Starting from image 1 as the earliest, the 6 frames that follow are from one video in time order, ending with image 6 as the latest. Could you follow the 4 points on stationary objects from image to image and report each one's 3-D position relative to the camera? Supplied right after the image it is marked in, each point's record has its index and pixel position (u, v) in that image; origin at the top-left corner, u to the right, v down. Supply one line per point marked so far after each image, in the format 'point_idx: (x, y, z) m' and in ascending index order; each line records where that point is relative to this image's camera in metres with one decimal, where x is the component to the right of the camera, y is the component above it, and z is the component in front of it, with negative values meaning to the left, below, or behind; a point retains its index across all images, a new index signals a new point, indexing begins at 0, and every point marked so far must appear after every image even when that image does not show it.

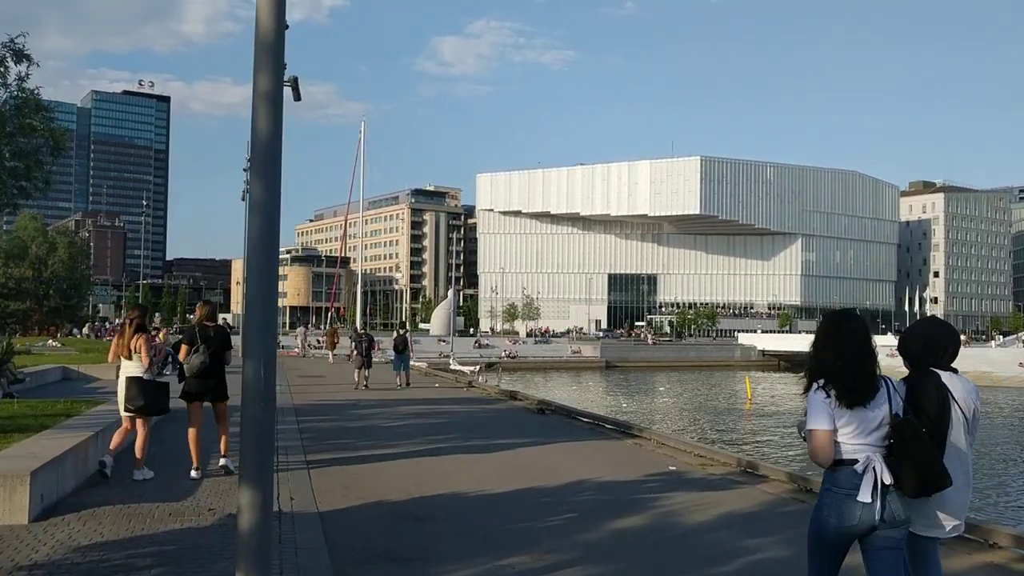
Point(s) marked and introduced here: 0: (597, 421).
0: (+1.4, -2.2, +15.2) m
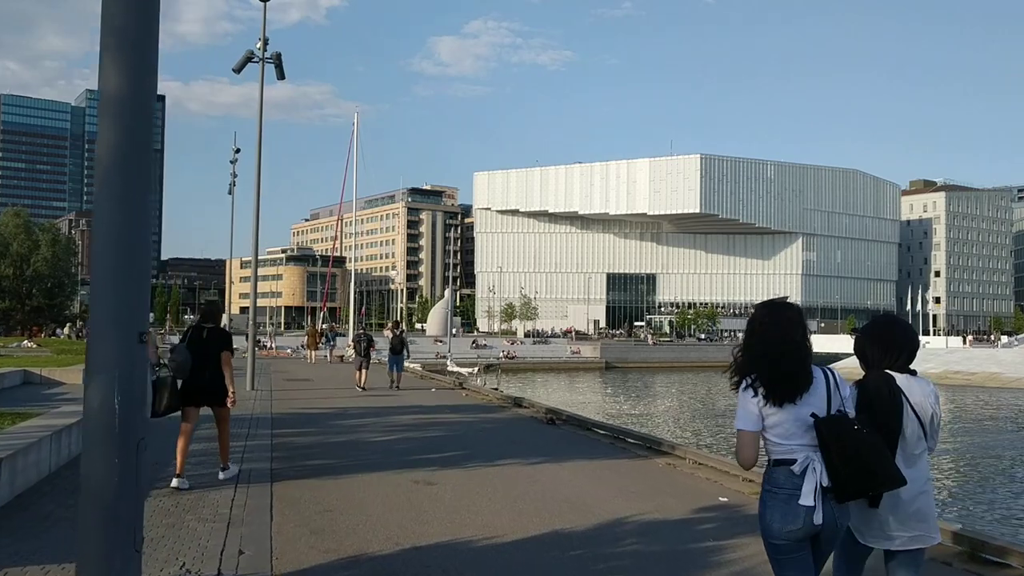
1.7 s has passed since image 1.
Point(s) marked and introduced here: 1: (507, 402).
0: (+1.5, -2.1, +13.2) m
1: (-0.1, -2.3, +18.6) m
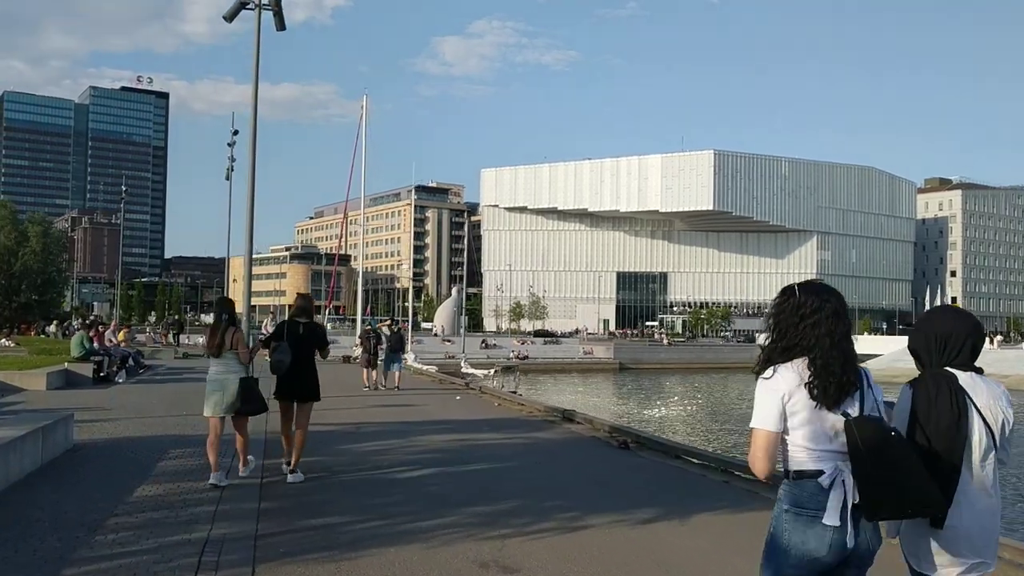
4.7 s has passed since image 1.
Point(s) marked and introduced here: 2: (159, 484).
0: (+2.3, -1.9, +10.0) m
1: (+0.7, -2.1, +15.3) m
2: (-3.1, -1.7, +8.1) m
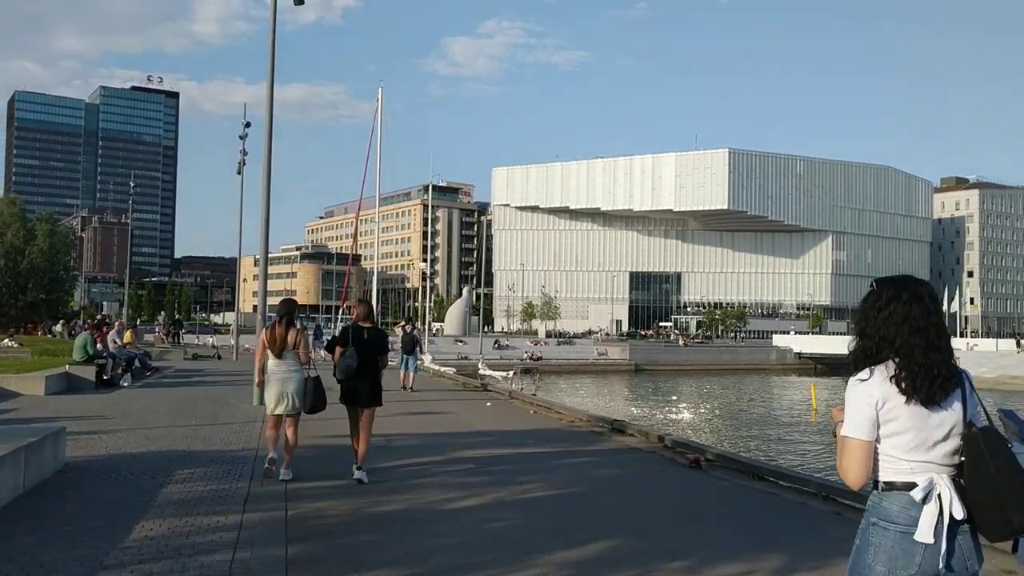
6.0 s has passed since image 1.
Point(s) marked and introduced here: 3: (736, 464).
0: (+2.9, -1.9, +8.5) m
1: (+1.3, -2.1, +13.9) m
2: (-2.5, -1.7, +6.7) m
3: (+2.5, -1.9, +10.2) m
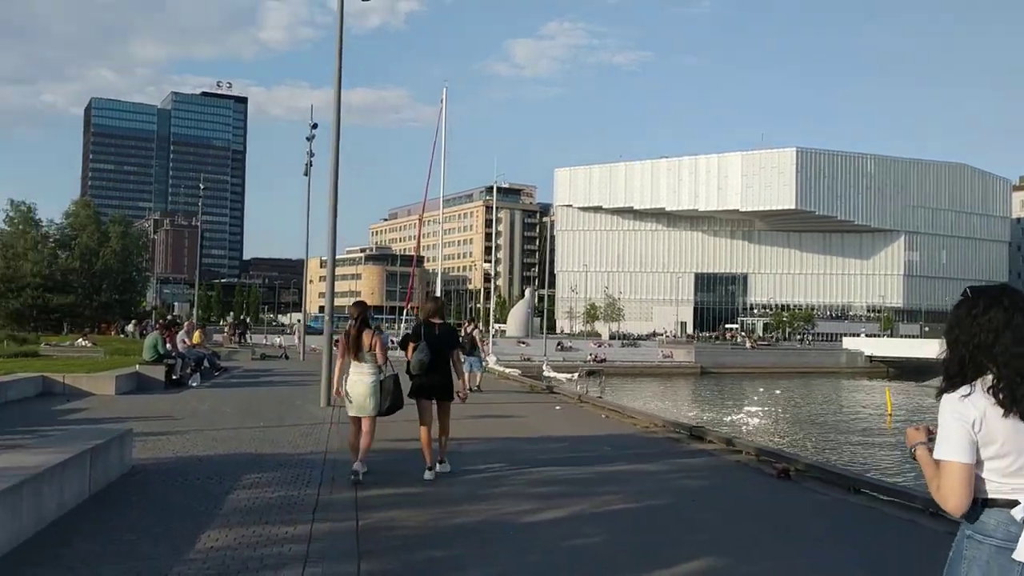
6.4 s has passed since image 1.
0: (+3.6, -1.9, +7.8) m
1: (+2.4, -2.1, +13.3) m
2: (-1.9, -1.7, +6.3) m
3: (+3.3, -1.9, +9.5) m
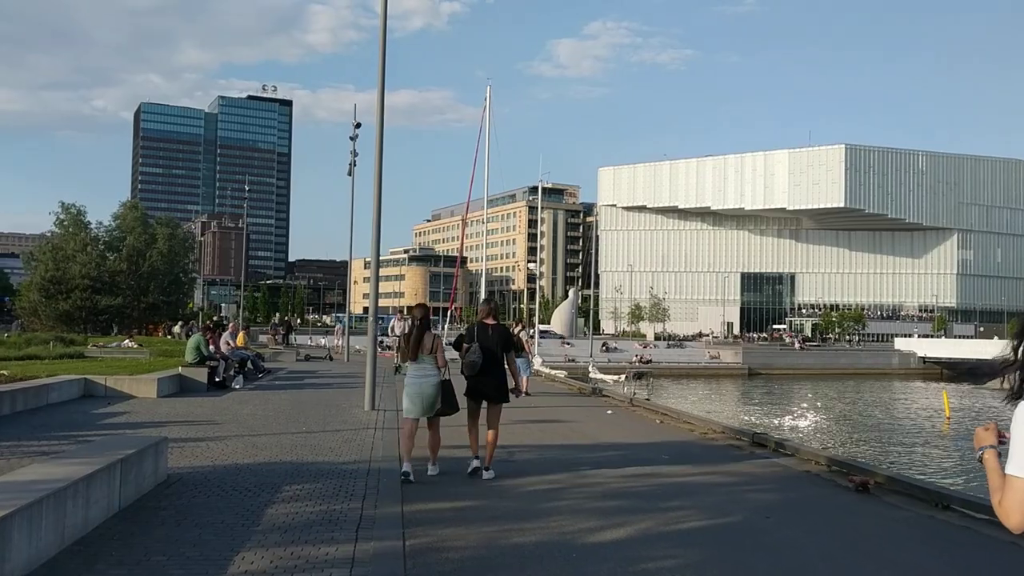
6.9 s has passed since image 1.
0: (+4.0, -1.9, +7.0) m
1: (+3.1, -2.1, +12.5) m
2: (-1.6, -1.7, +5.8) m
3: (+3.8, -1.9, +8.8) m
